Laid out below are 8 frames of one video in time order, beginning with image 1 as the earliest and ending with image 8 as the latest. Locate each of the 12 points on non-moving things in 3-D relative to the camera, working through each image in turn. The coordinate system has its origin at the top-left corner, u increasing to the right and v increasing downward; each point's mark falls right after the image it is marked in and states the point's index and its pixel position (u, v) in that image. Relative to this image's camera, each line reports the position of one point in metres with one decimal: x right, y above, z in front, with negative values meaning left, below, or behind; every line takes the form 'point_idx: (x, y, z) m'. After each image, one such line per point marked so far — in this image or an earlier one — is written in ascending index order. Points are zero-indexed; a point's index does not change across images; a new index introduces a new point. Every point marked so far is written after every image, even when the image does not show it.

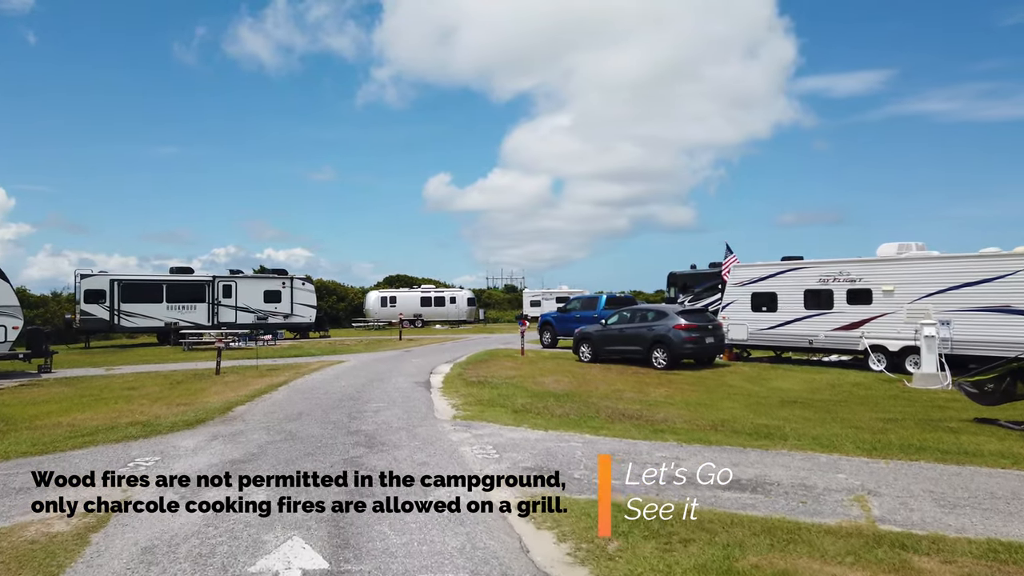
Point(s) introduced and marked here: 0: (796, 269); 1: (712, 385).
0: (+7.4, +0.5, +19.1) m
1: (+4.1, -2.0, +15.0) m
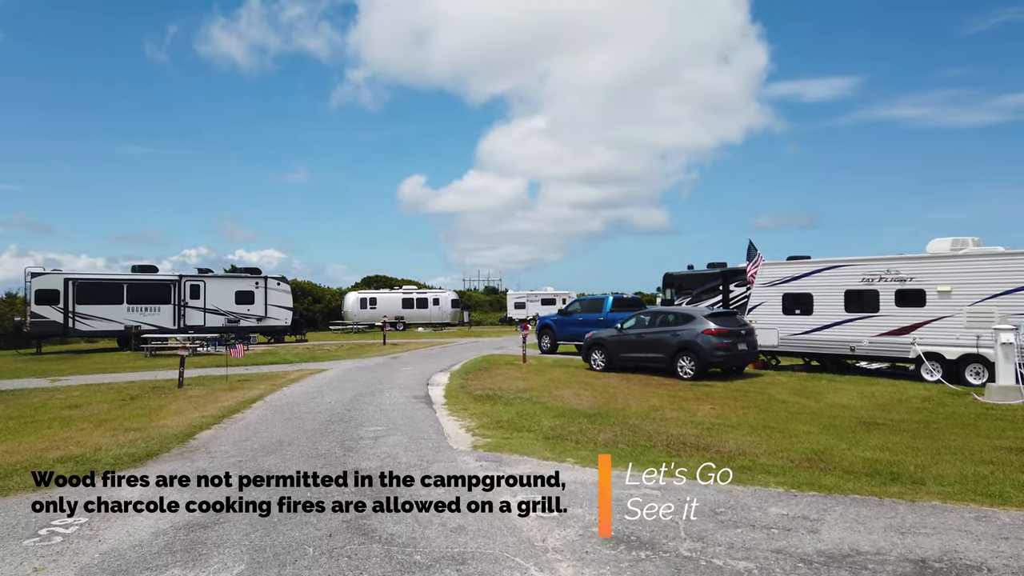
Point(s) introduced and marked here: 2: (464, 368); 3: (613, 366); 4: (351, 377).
0: (+7.5, +0.5, +17.2) m
1: (+4.4, -2.0, +12.9) m
2: (-1.2, -2.1, +18.8) m
3: (+2.5, -1.9, +18.1) m
4: (-3.8, -2.1, +17.6) m
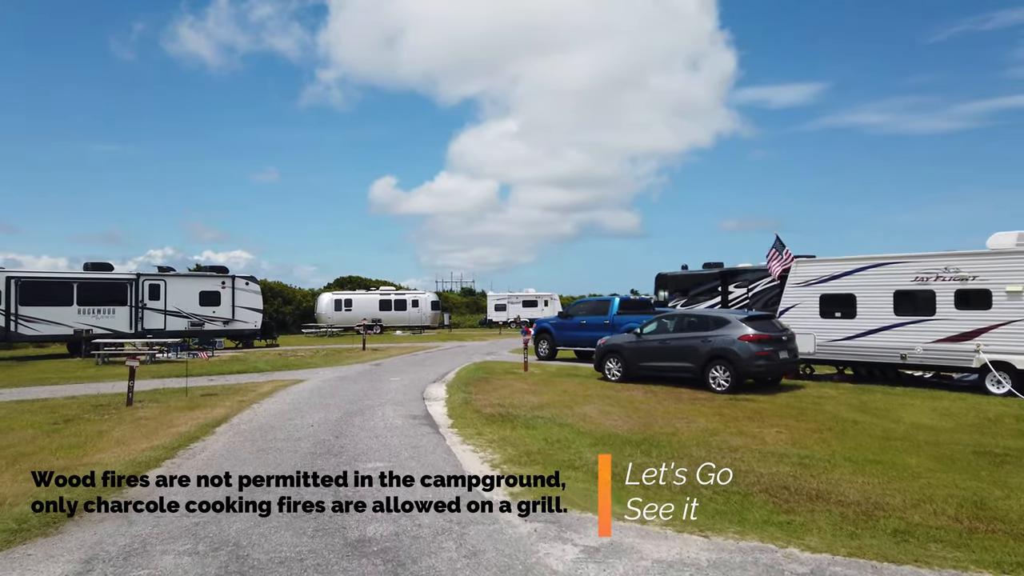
0: (+7.7, +0.5, +15.3) m
1: (+4.7, -2.0, +10.9) m
2: (-1.2, -2.1, +16.5) m
3: (+2.6, -1.9, +16.0) m
4: (-3.7, -2.1, +15.3) m
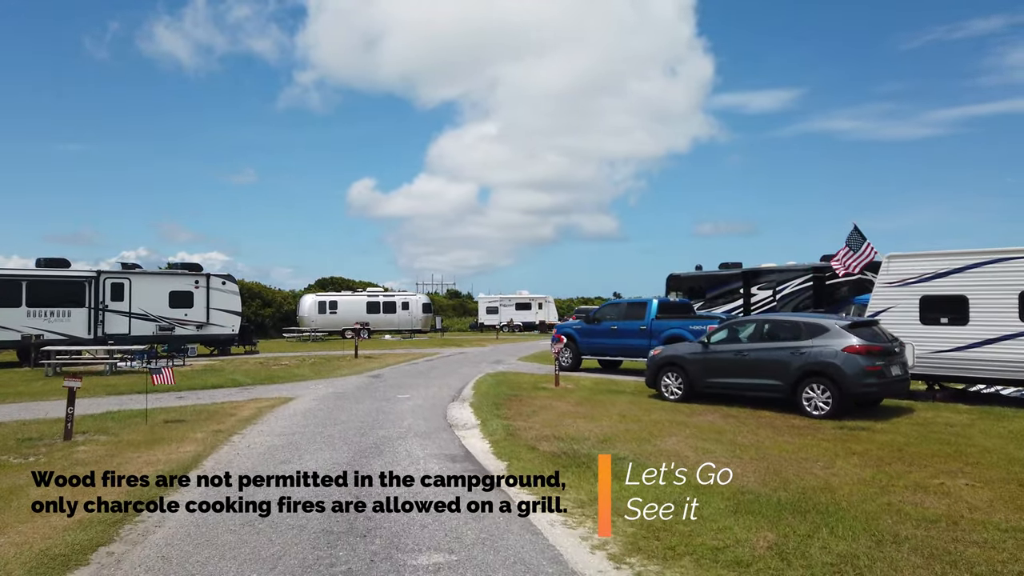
0: (+8.4, +0.5, +12.7) m
1: (+5.5, -1.9, +8.2) m
2: (-0.5, -2.1, +13.6) m
3: (+3.3, -1.9, +13.2) m
4: (-3.0, -2.1, +12.3) m
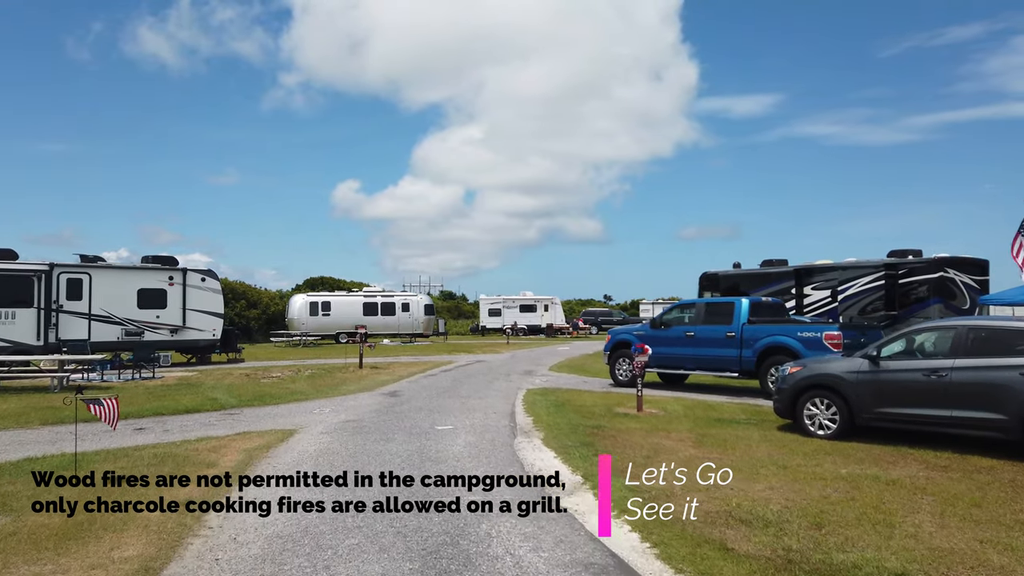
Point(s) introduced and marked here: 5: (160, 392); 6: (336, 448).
0: (+9.6, +0.6, +9.1) m
1: (+6.8, -1.8, +4.5) m
2: (+0.7, -2.0, +9.9) m
3: (+4.4, -1.9, +9.5) m
4: (-1.8, -2.0, +8.5) m
5: (-7.6, -2.2, +15.8) m
6: (-2.2, -2.0, +9.2) m
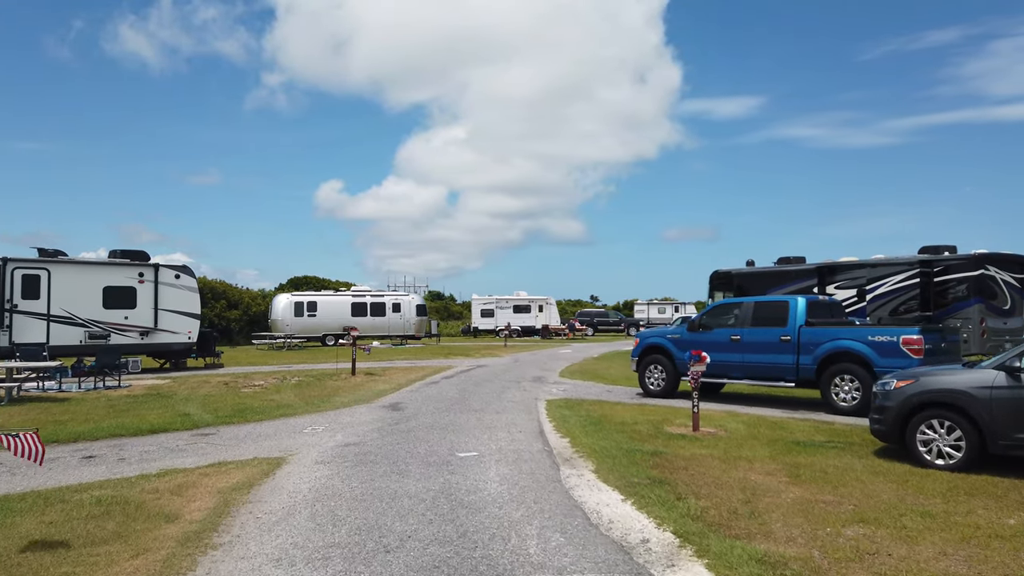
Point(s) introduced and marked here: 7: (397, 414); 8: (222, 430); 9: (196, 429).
0: (+10.1, +0.6, +7.3) m
1: (+7.4, -1.8, +2.7) m
2: (+1.2, -1.9, +7.9) m
3: (+4.9, -1.8, +7.7) m
4: (-1.3, -1.9, +6.5) m
5: (-7.2, -2.2, +13.7) m
6: (-1.7, -1.9, +7.2) m
7: (-1.9, -2.1, +12.3) m
8: (-4.3, -2.1, +10.9) m
9: (-4.7, -2.1, +10.9) m
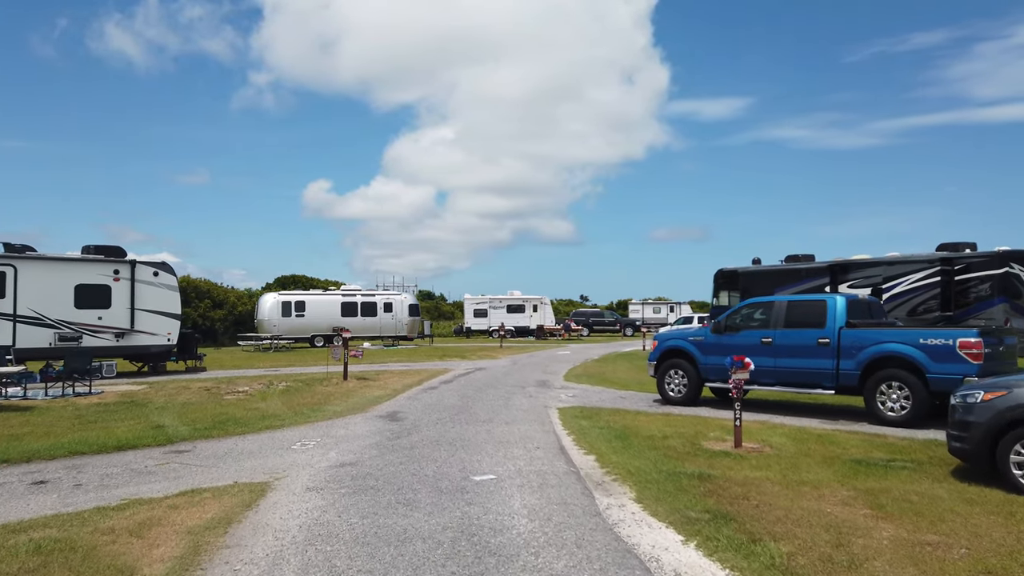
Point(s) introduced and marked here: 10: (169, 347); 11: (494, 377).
0: (+10.4, +0.6, +6.3) m
1: (+7.7, -1.8, +1.6) m
2: (+1.4, -1.9, +6.7) m
3: (+5.2, -1.8, +6.5) m
4: (-1.0, -1.9, +5.3) m
5: (-7.1, -2.1, +12.3) m
6: (-1.4, -1.9, +6.0) m
7: (-1.7, -2.1, +11.0) m
8: (-4.1, -2.1, +9.6) m
9: (-4.5, -2.1, +9.6) m
10: (-9.0, -1.5, +19.3) m
11: (-0.5, -2.3, +19.2) m
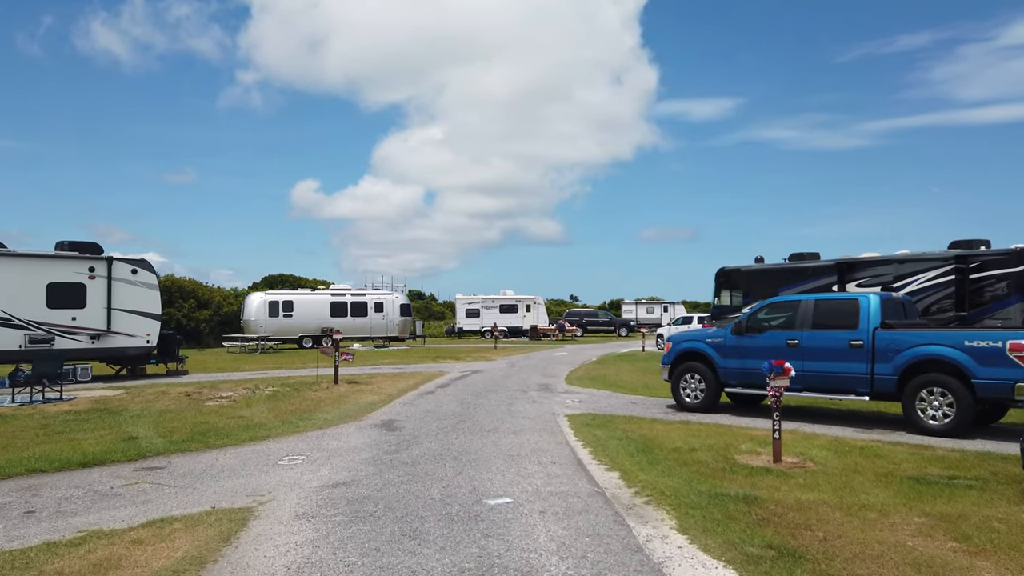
0: (+10.5, +0.7, +5.5) m
1: (+8.0, -1.7, +0.8) m
2: (+1.6, -1.9, +5.8) m
3: (+5.4, -1.7, +5.7) m
4: (-0.8, -1.9, +4.3) m
5: (-7.0, -2.1, +11.3) m
6: (-1.2, -1.9, +5.0) m
7: (-1.6, -2.0, +10.1) m
8: (-4.0, -2.0, +8.6) m
9: (-4.4, -2.0, +8.6) m
10: (-9.0, -1.5, +18.3) m
11: (-0.5, -2.3, +18.2) m
